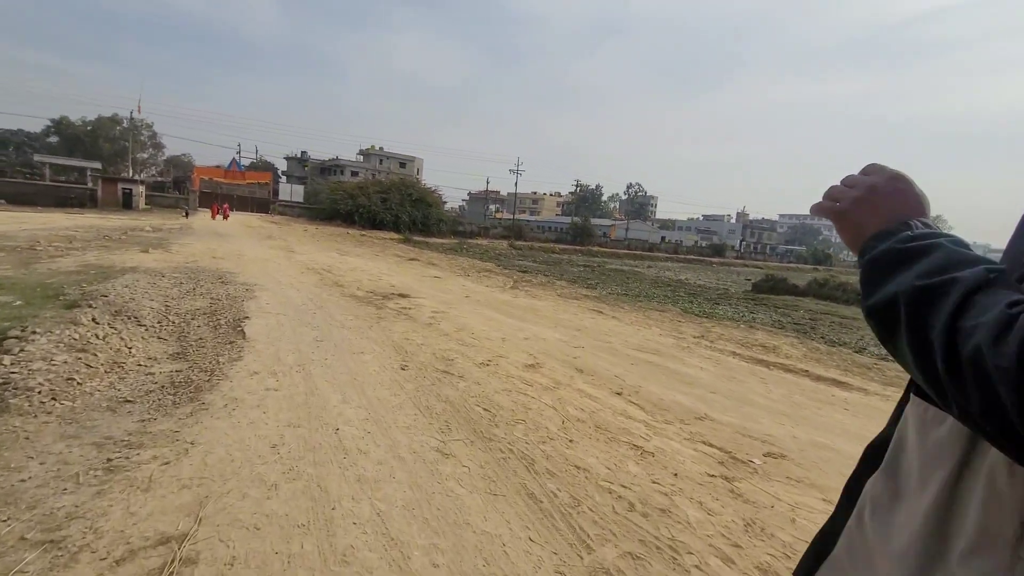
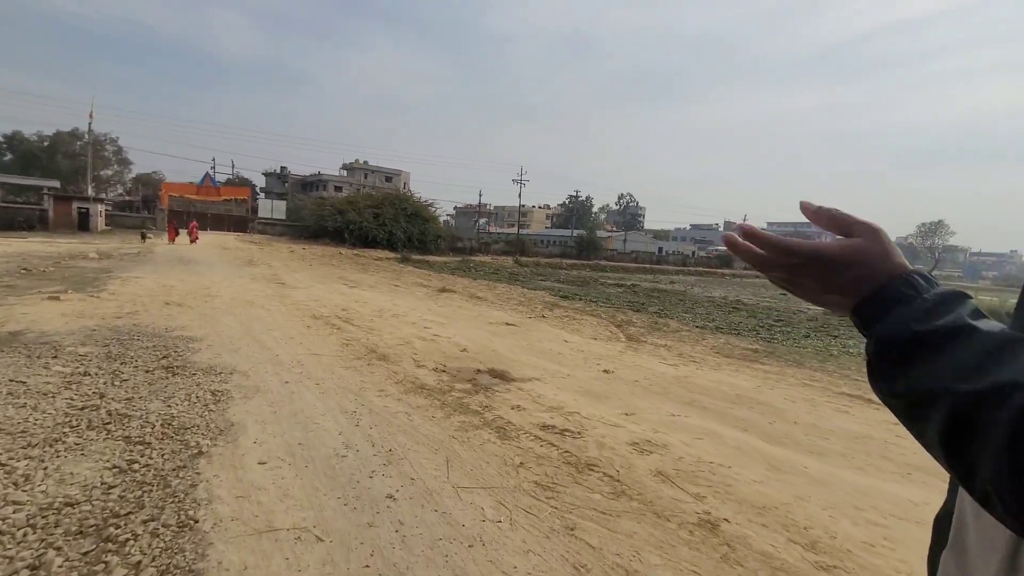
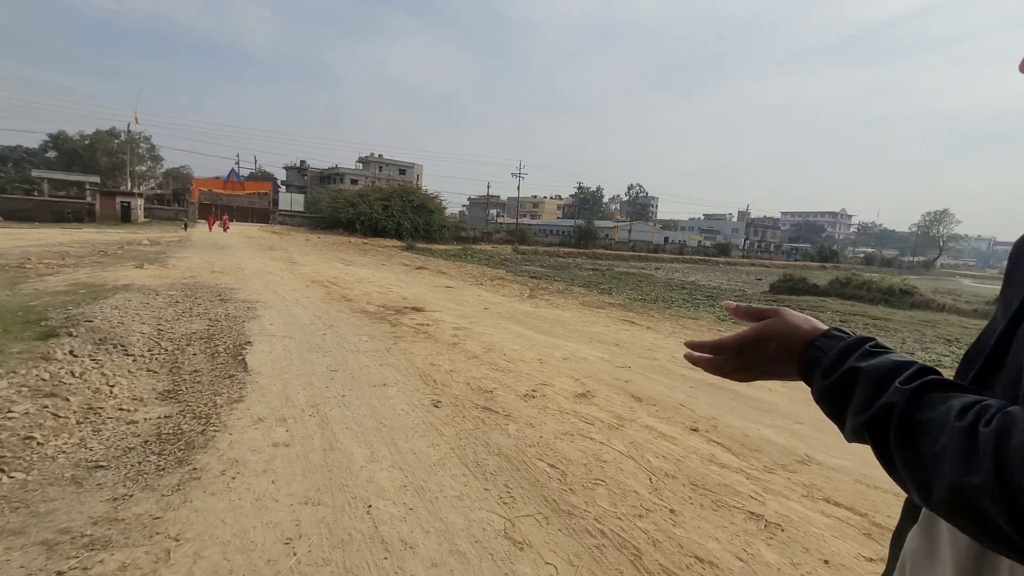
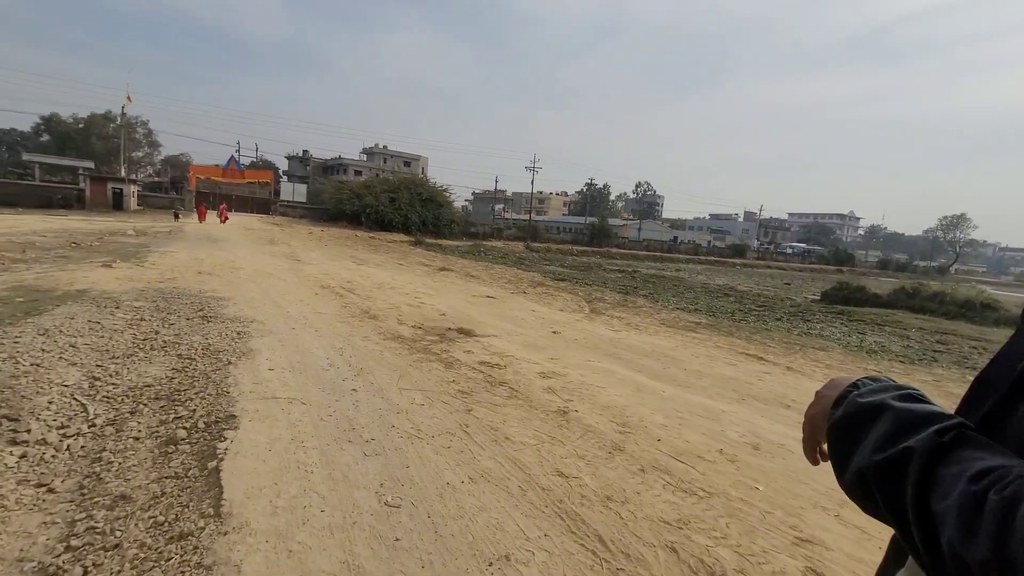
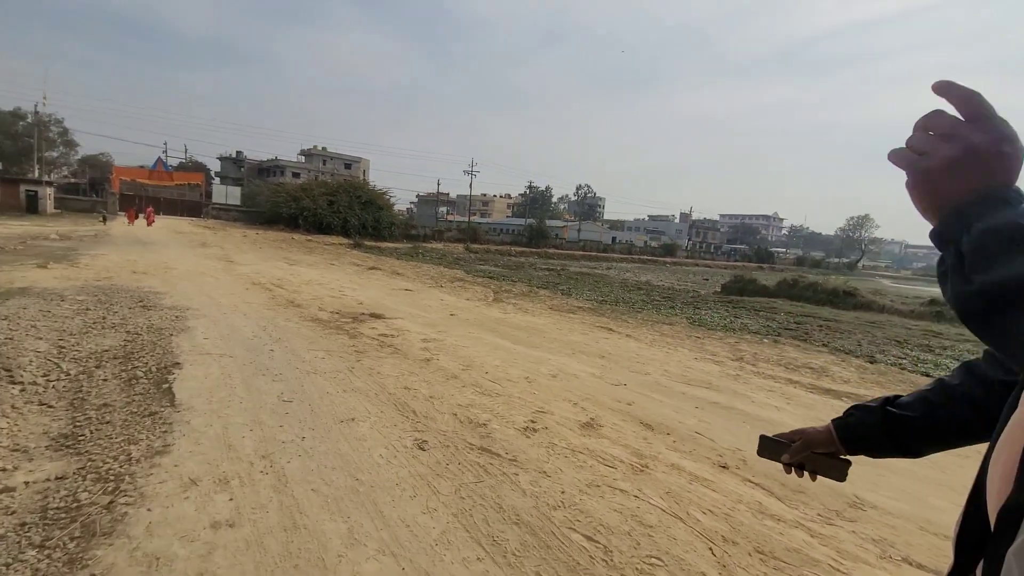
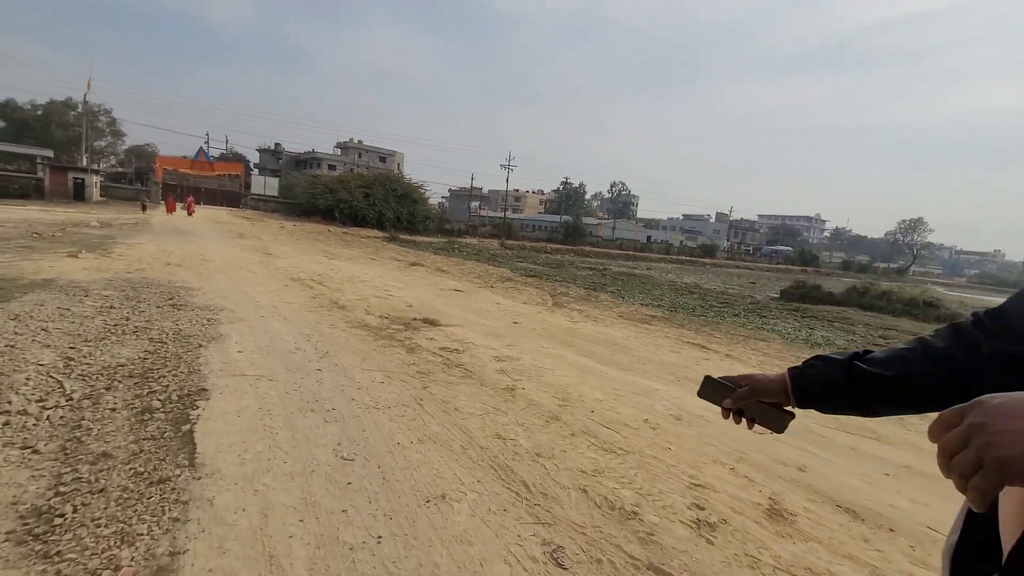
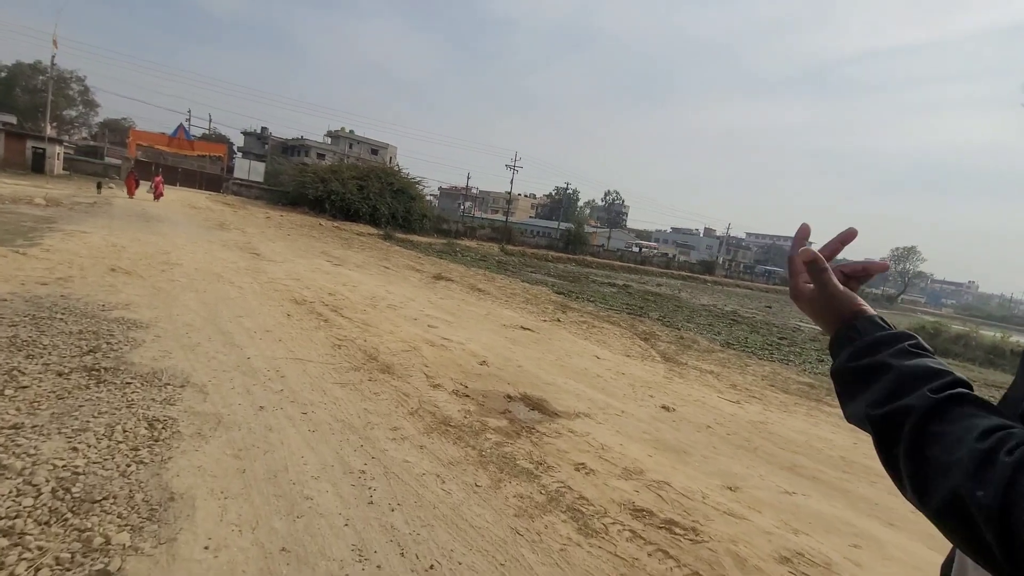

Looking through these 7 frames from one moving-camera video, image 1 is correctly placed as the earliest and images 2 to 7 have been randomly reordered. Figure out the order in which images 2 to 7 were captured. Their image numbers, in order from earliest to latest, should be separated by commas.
3, 5, 6, 4, 2, 7
